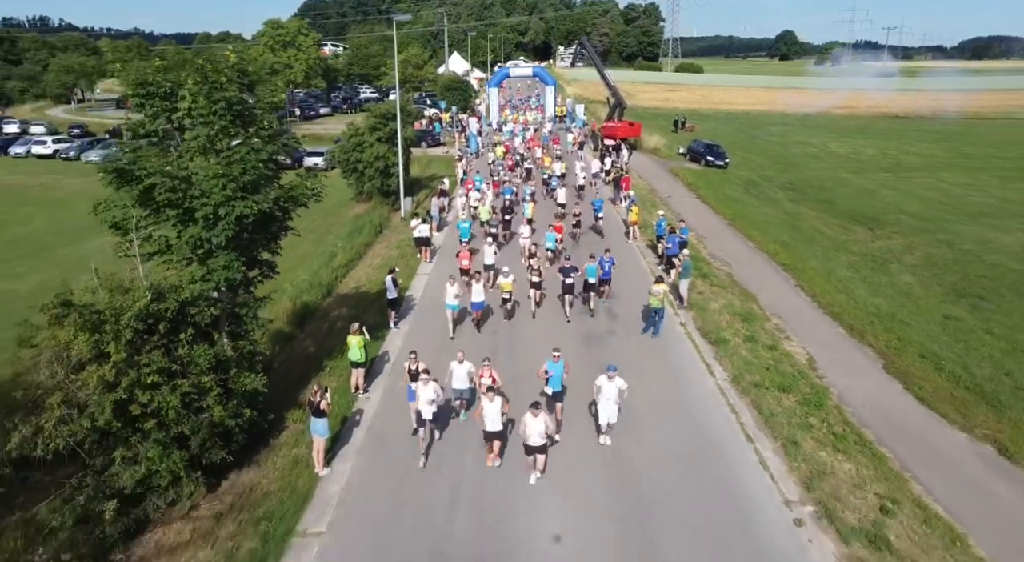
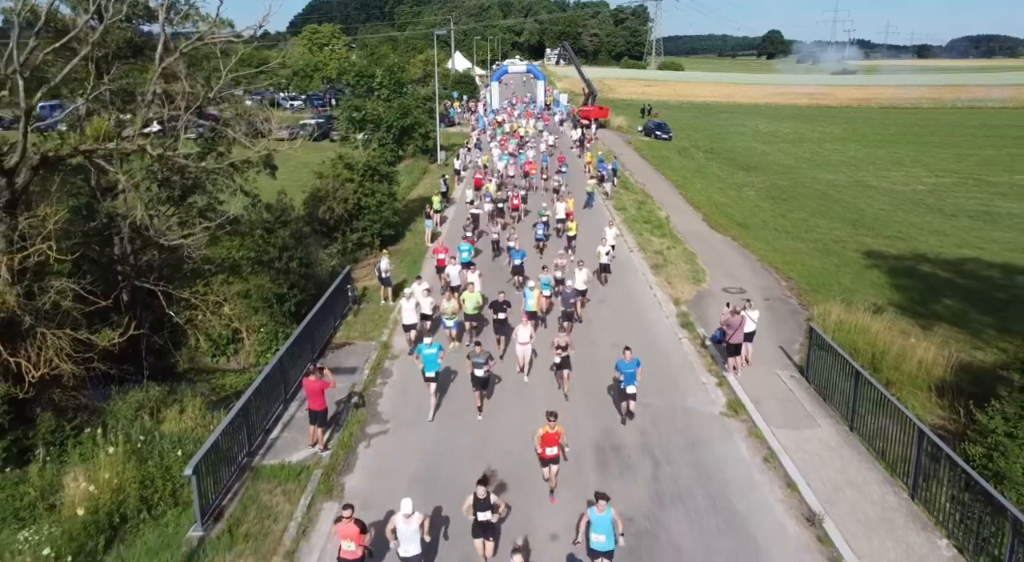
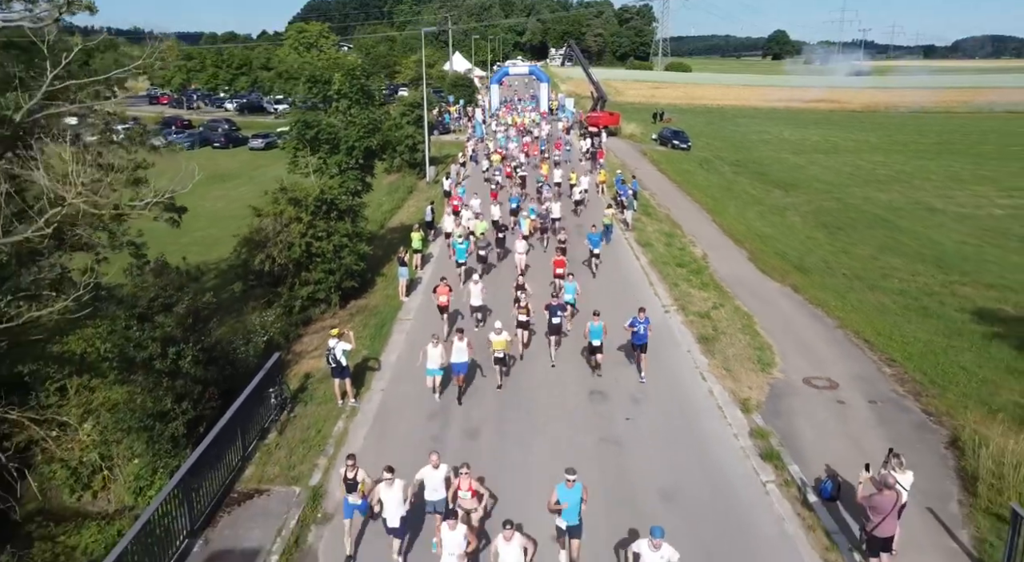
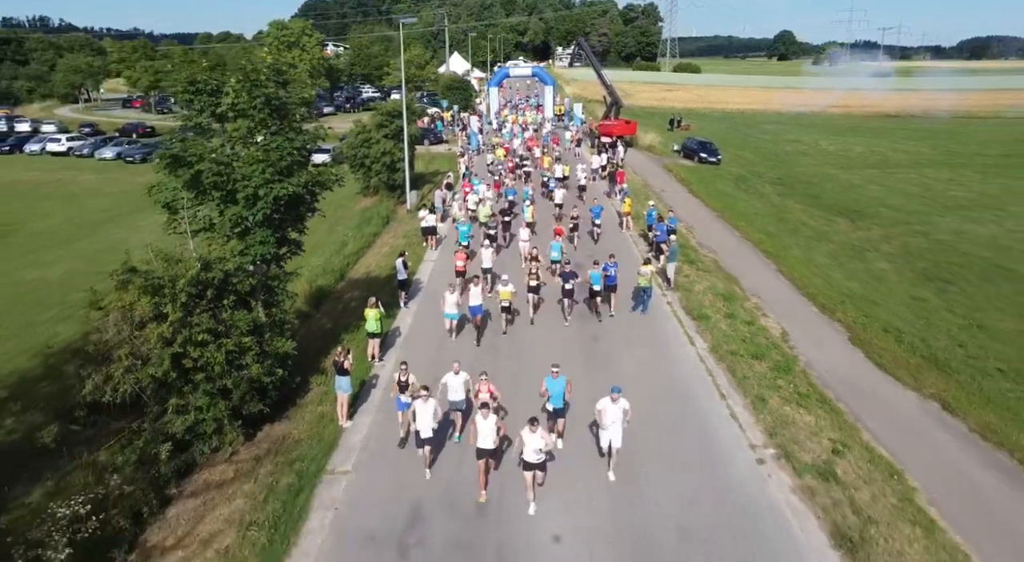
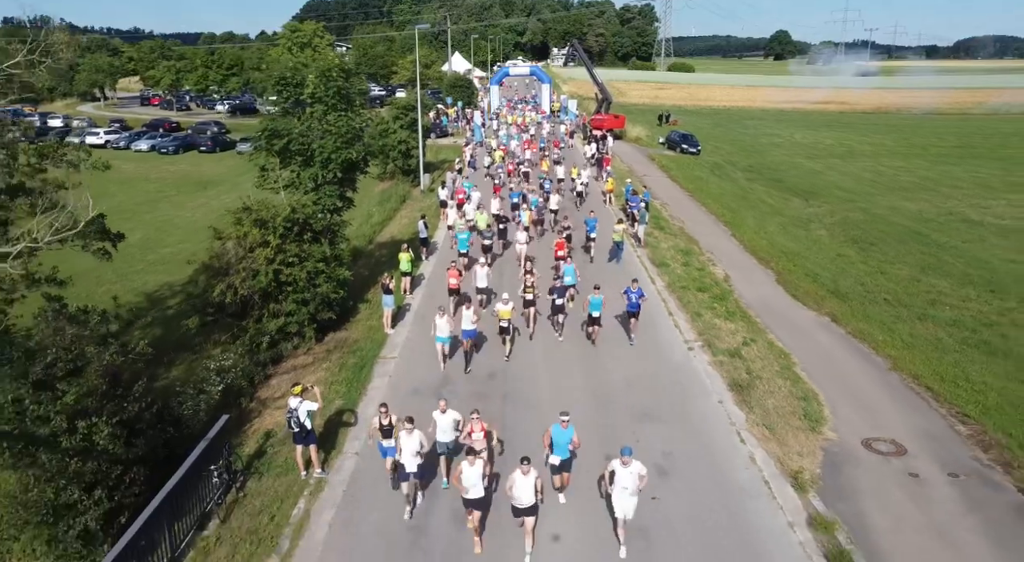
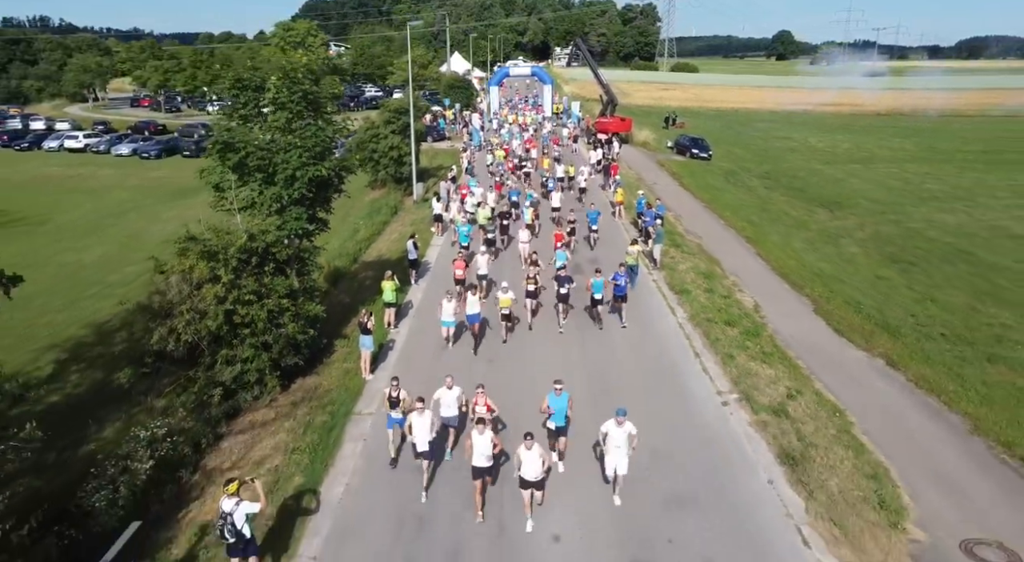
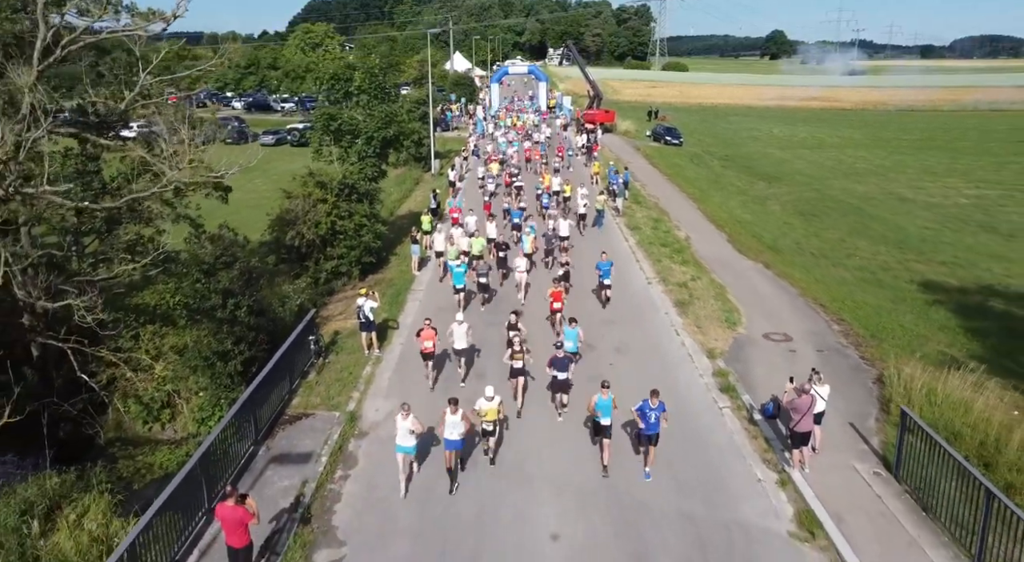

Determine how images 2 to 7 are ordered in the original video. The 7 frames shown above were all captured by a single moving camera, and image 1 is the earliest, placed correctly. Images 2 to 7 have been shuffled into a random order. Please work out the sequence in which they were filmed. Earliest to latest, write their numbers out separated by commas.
4, 6, 5, 3, 7, 2
